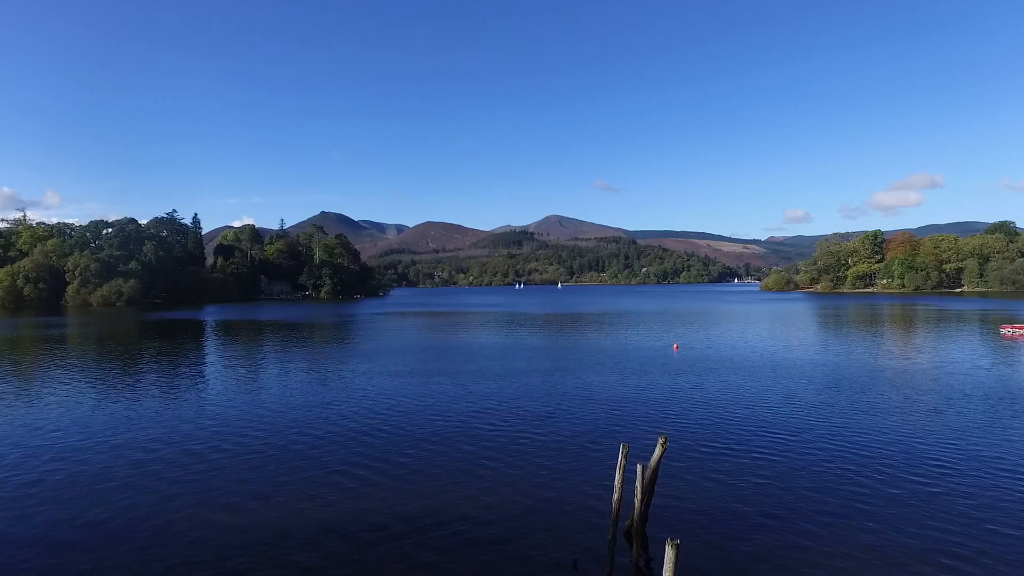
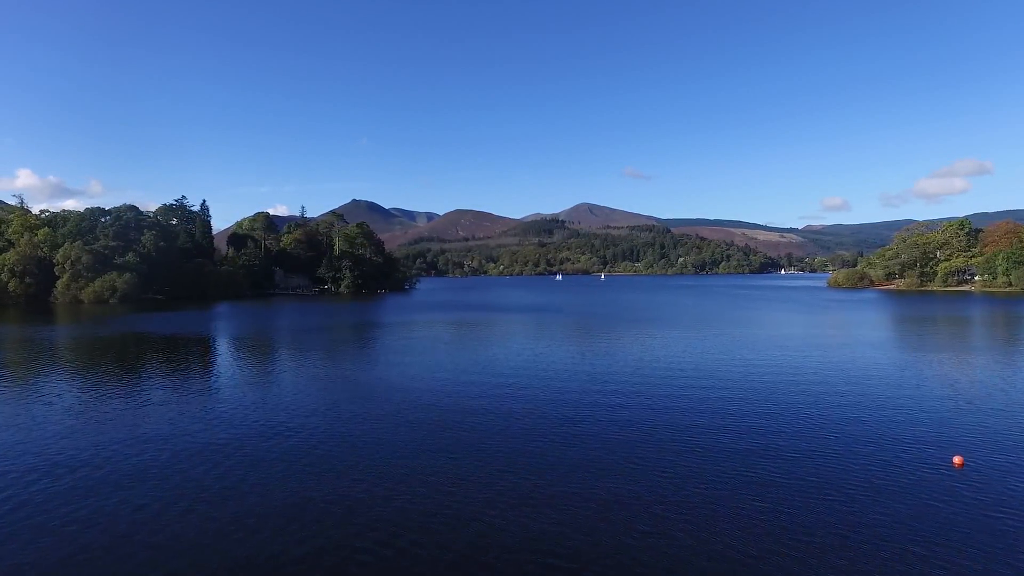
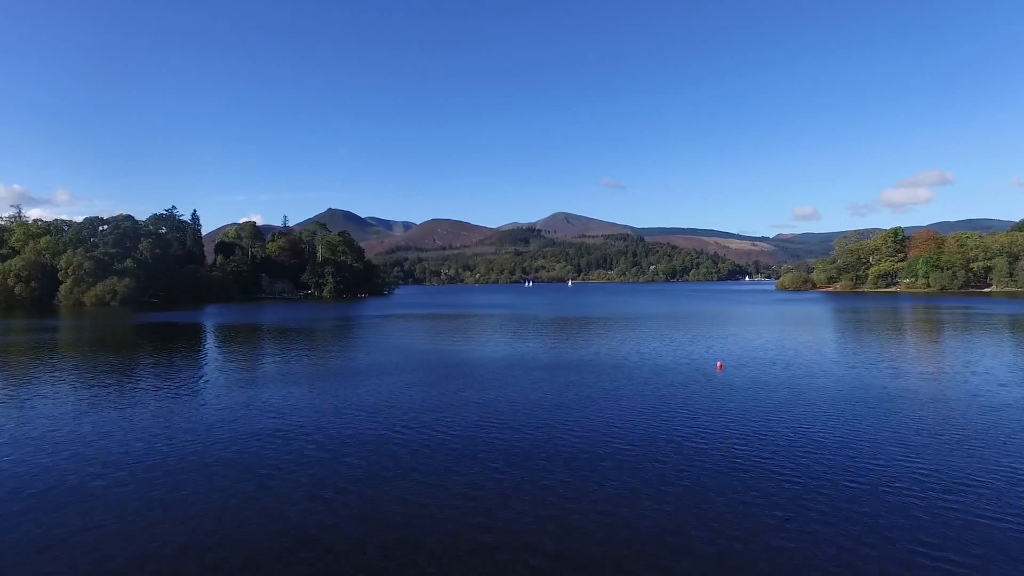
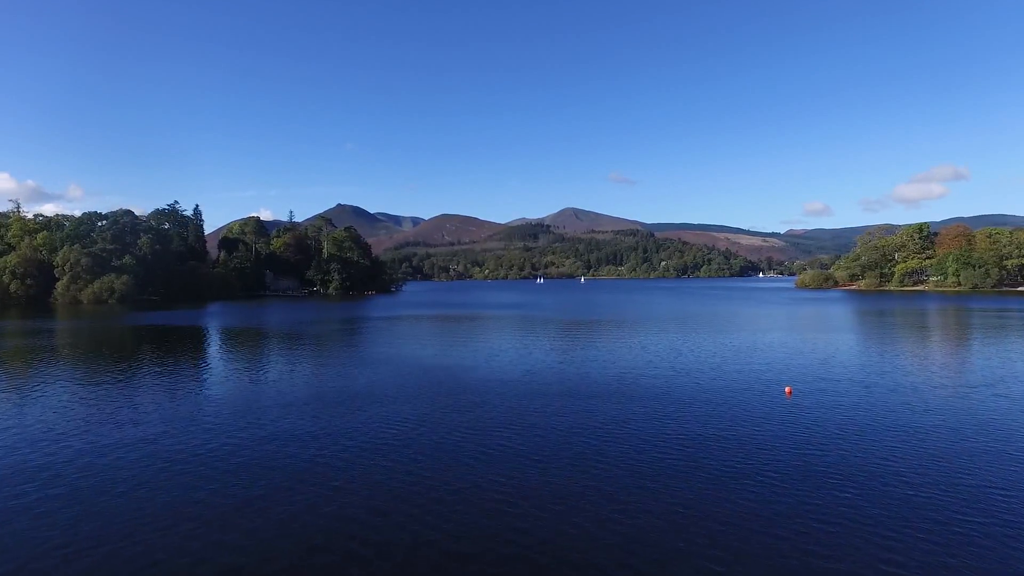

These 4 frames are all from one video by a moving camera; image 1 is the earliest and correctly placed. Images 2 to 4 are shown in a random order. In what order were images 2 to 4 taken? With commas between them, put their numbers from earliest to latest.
3, 4, 2
